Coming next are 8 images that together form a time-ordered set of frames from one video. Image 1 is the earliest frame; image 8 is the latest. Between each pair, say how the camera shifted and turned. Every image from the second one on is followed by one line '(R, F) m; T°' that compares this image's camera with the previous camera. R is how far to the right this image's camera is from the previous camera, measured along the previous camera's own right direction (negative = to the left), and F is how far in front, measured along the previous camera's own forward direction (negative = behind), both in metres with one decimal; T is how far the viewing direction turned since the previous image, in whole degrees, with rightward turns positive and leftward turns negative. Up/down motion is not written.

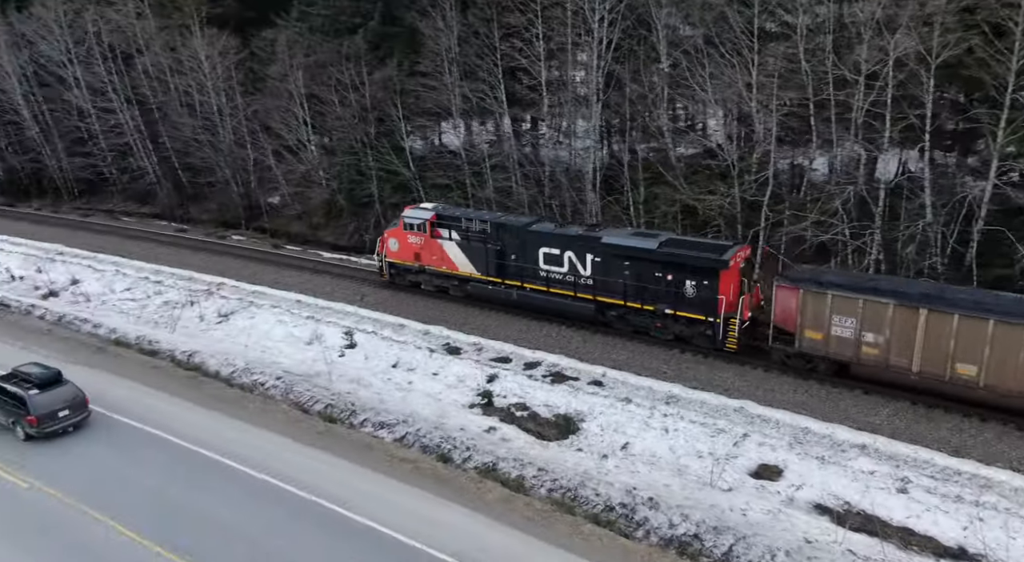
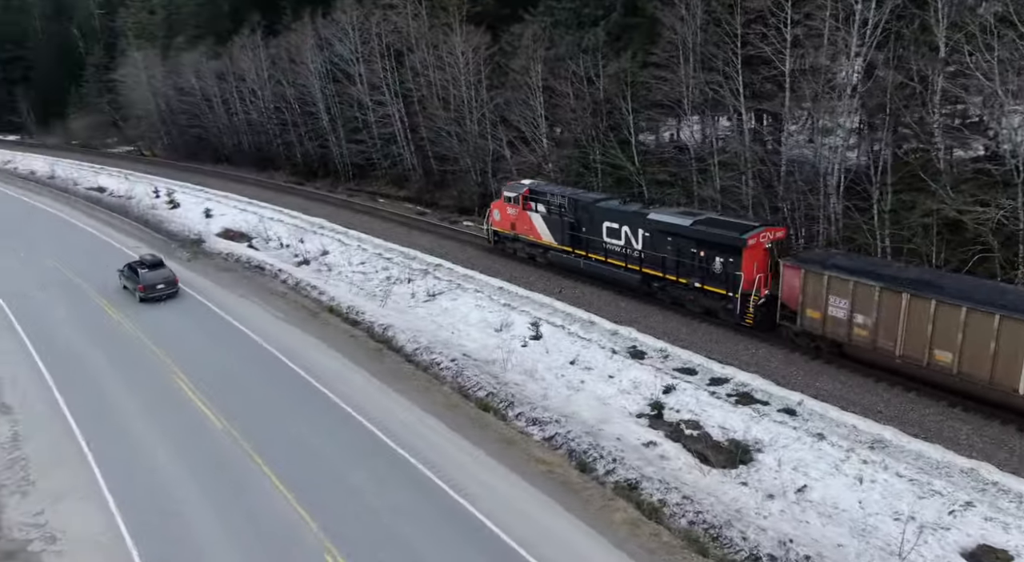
(+3.0, +2.6) m; -20°
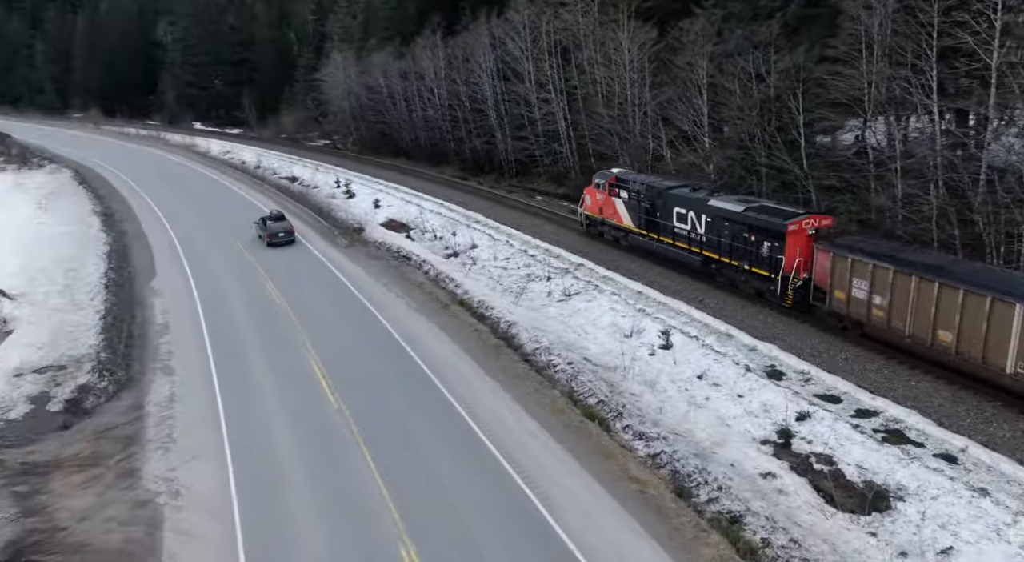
(+1.6, +1.9) m; -12°
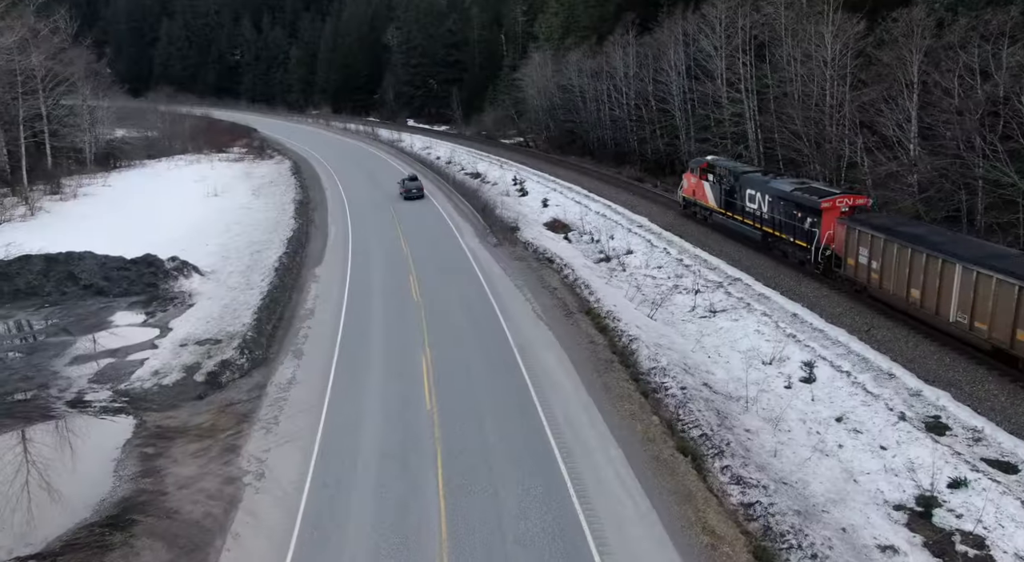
(+1.9, +1.8) m; -13°
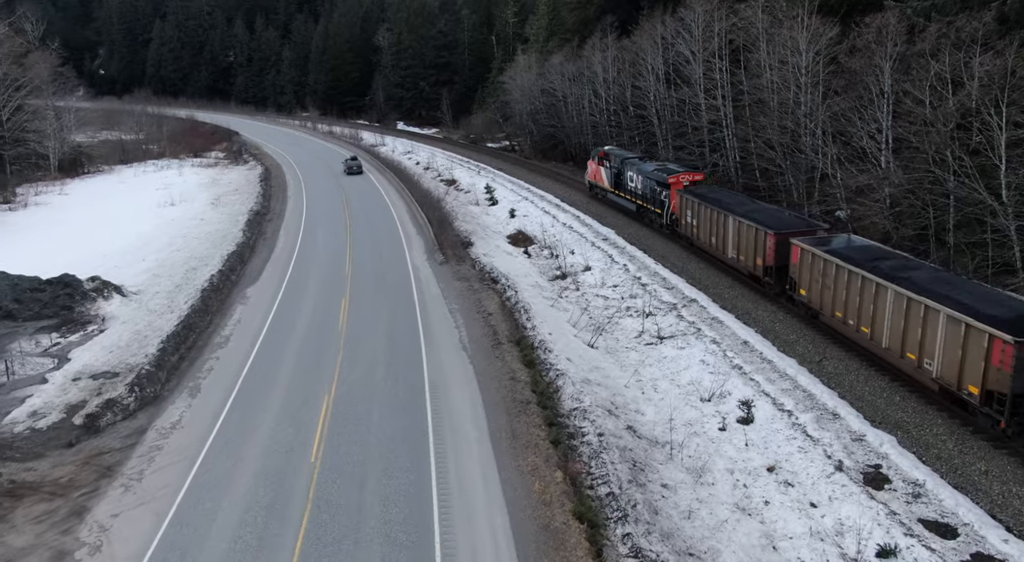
(+2.0, +1.7) m; 0°
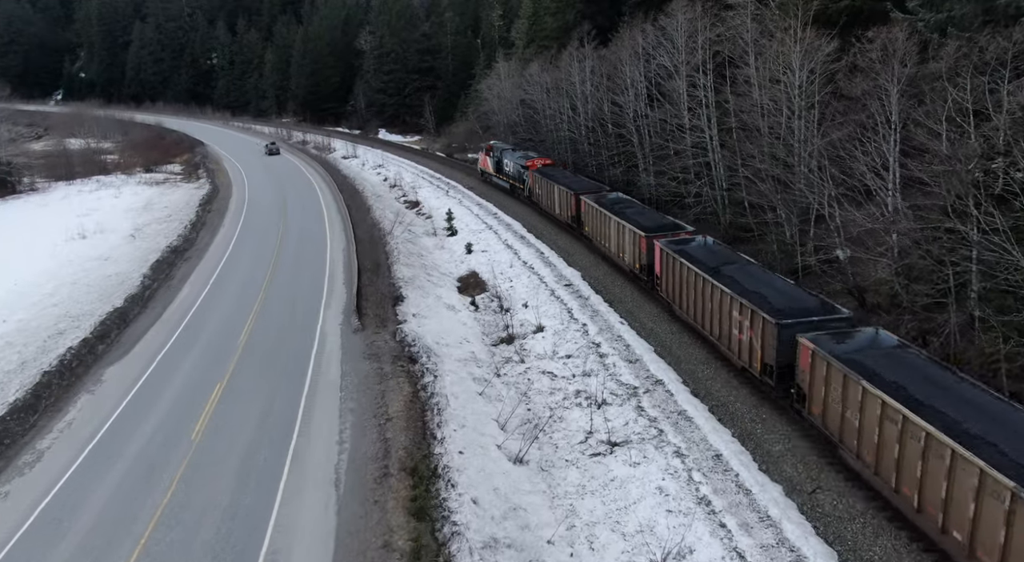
(+2.1, +5.7) m; 0°
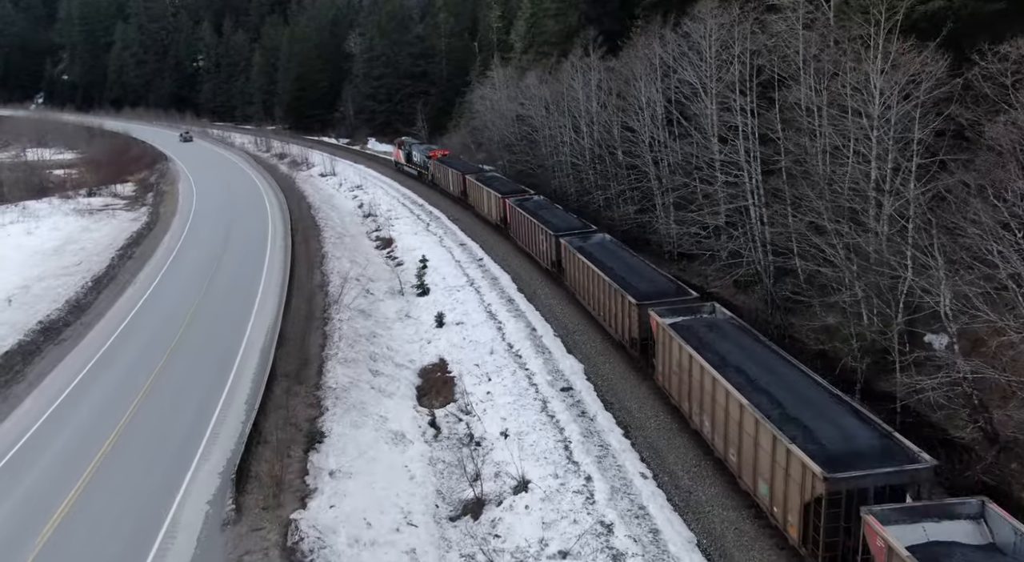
(+0.8, +10.0) m; 0°
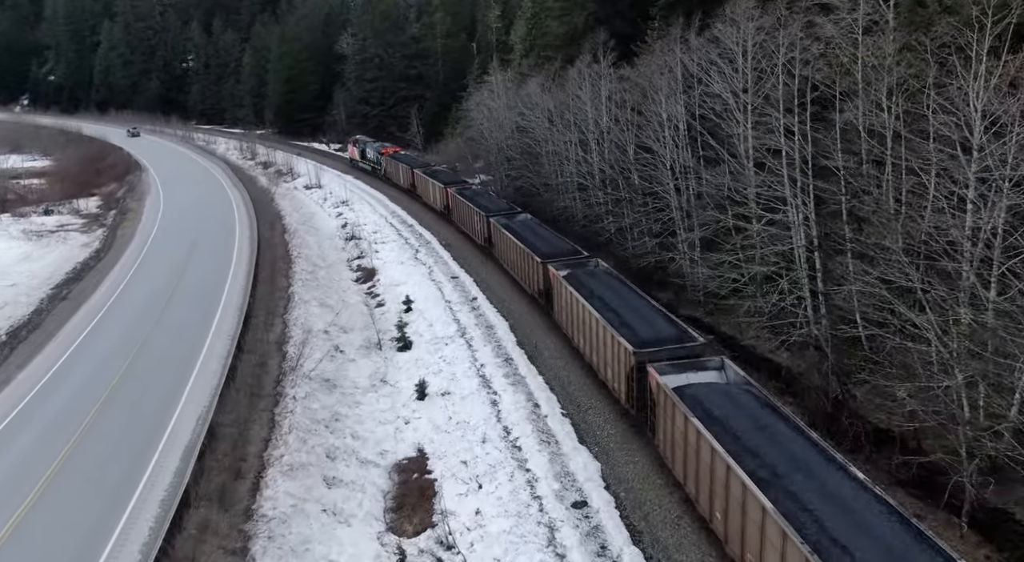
(+0.1, +6.3) m; 0°
